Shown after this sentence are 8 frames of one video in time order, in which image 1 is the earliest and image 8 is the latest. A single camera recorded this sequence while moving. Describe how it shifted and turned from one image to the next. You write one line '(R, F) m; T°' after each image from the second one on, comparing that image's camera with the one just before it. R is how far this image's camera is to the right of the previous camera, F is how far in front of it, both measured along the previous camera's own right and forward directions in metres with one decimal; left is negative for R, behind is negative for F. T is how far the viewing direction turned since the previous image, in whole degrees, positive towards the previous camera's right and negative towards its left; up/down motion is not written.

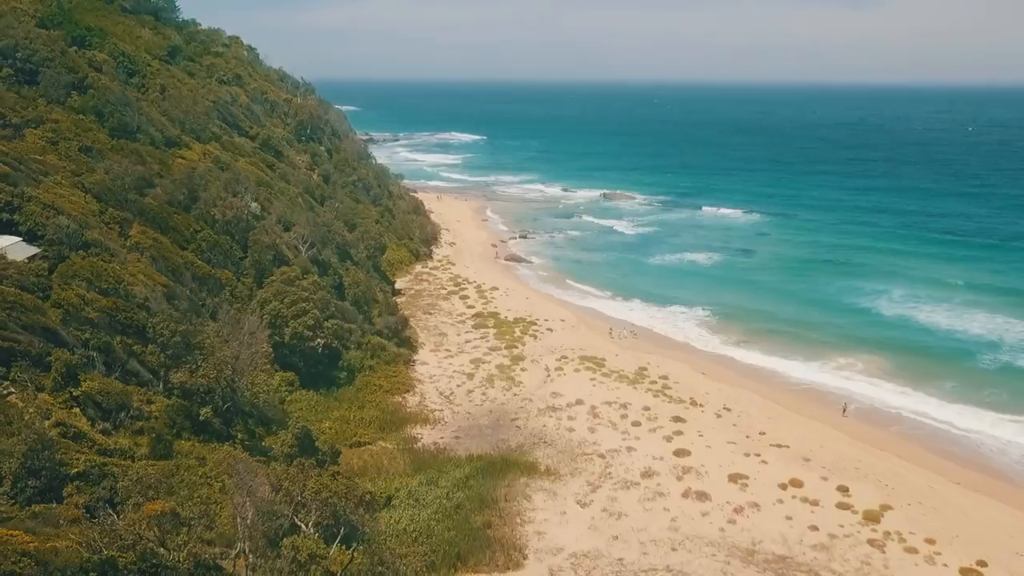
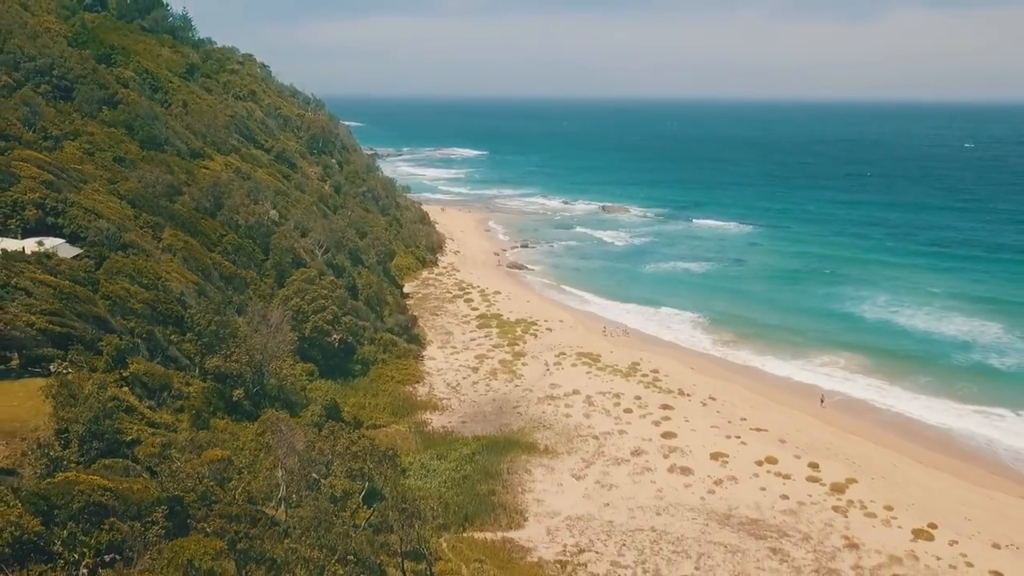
(0.0, -2.5) m; 0°
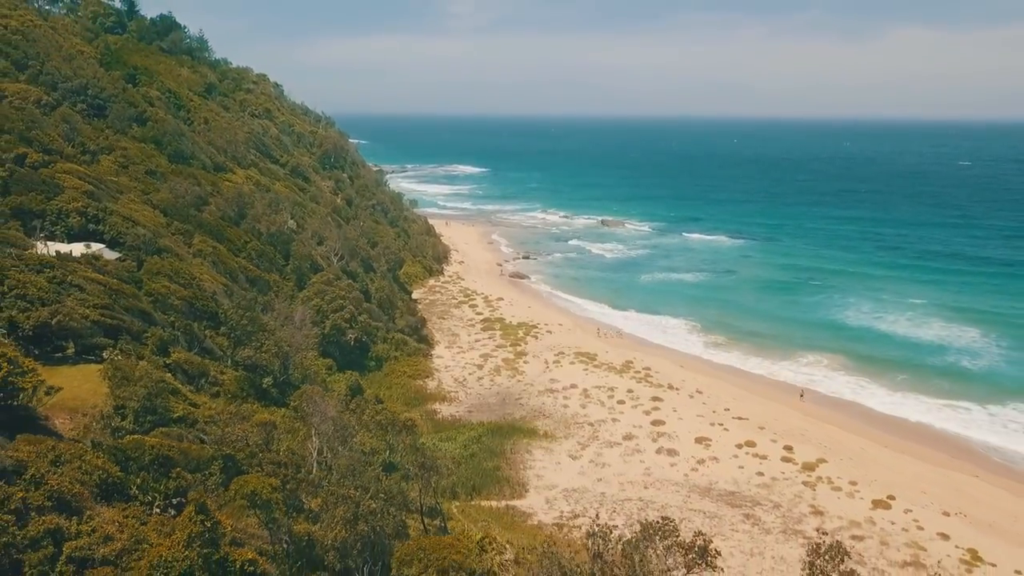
(0.0, -2.7) m; 0°
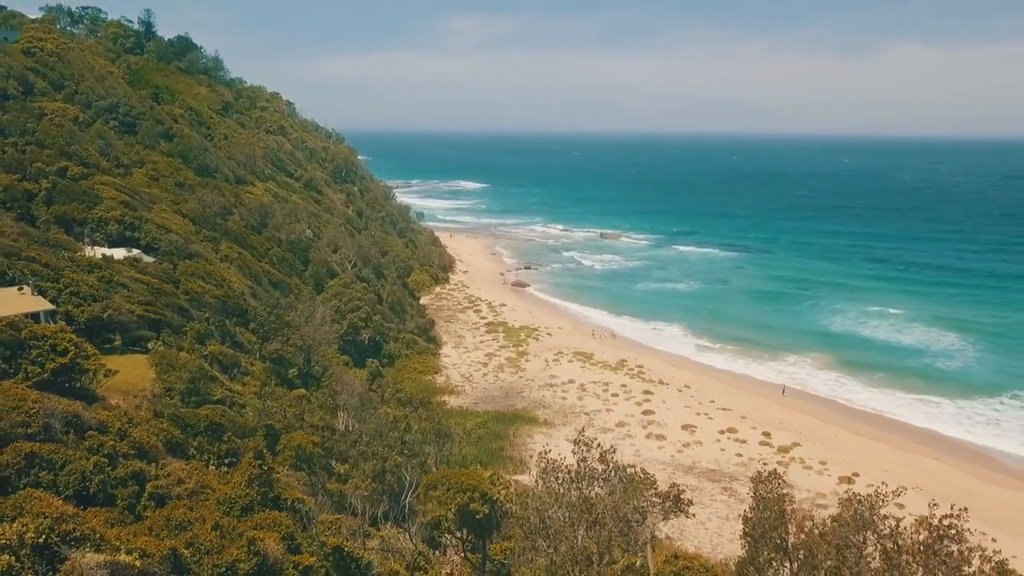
(0.0, -2.8) m; 0°
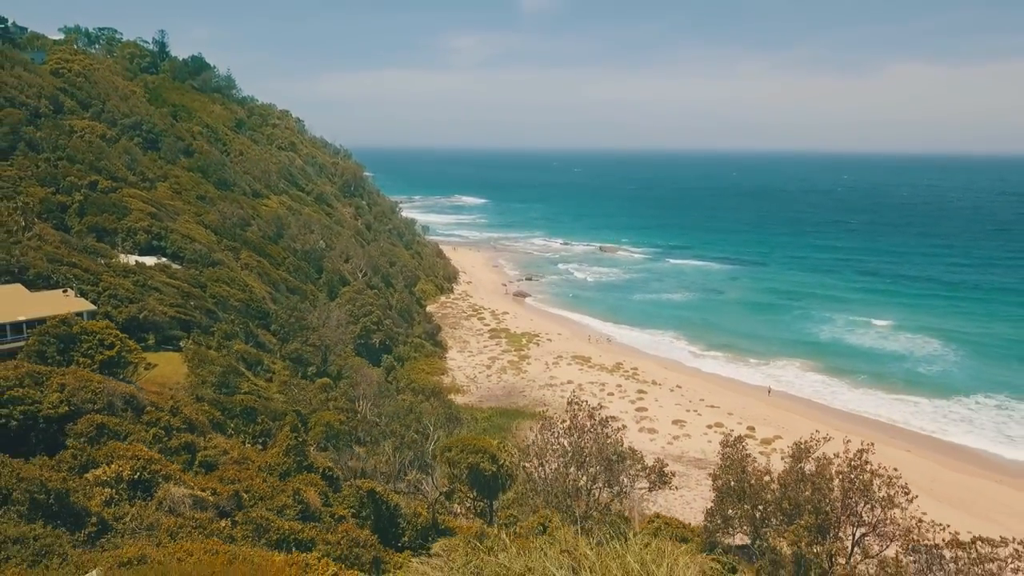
(-0.1, -2.4) m; 0°
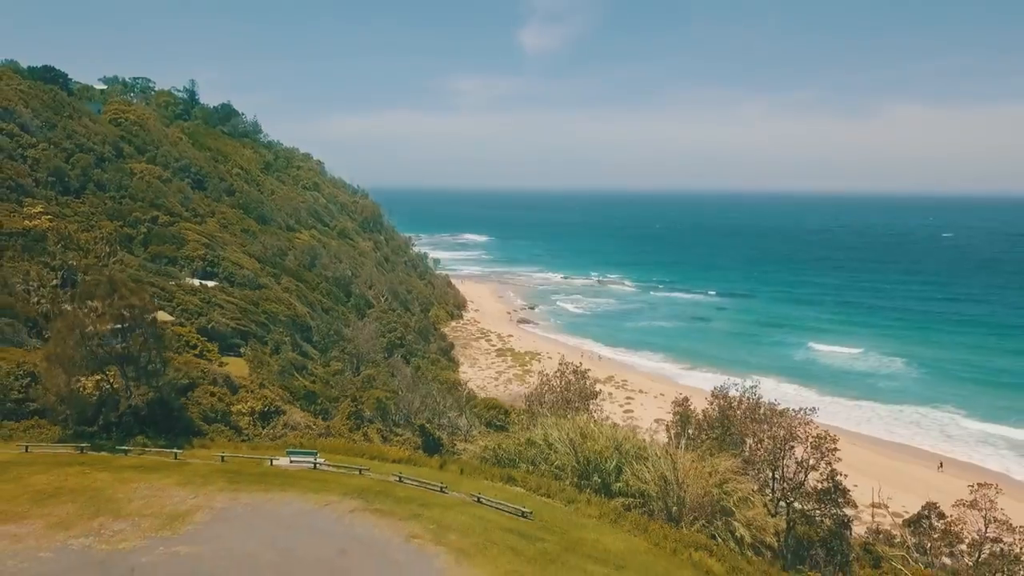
(-0.1, -6.0) m; 0°
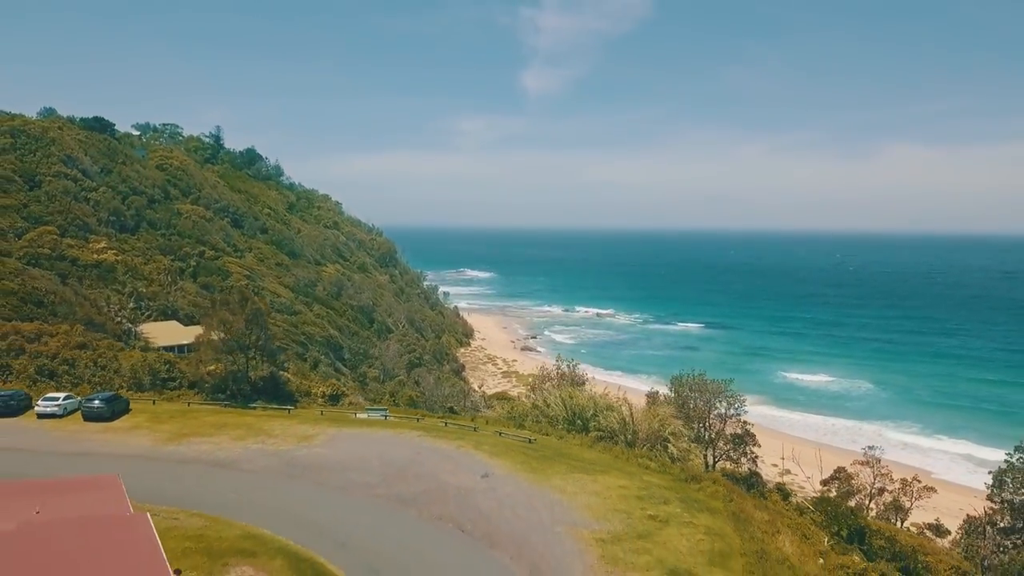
(-0.2, -6.1) m; 0°
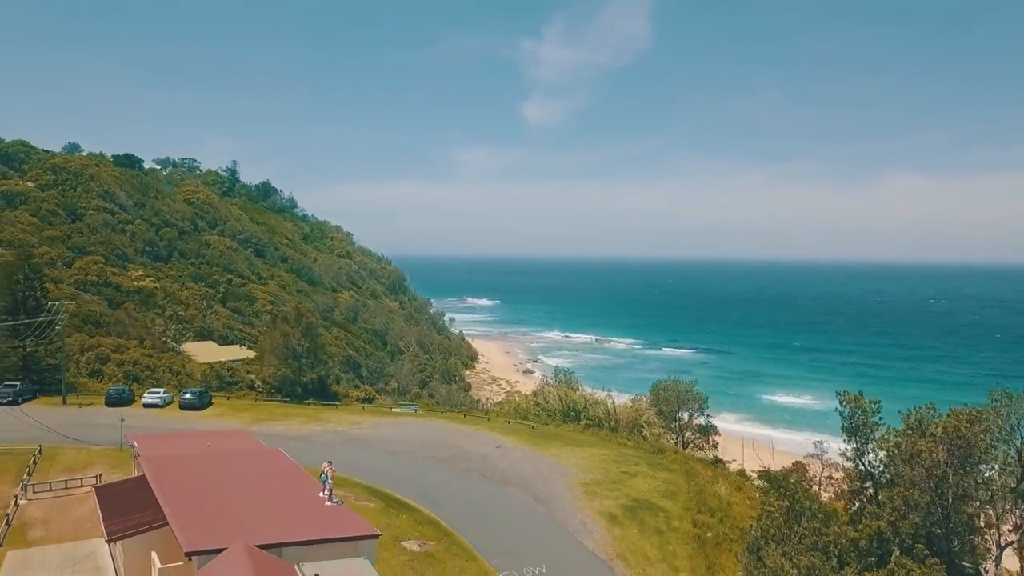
(-0.2, -4.5) m; 0°
